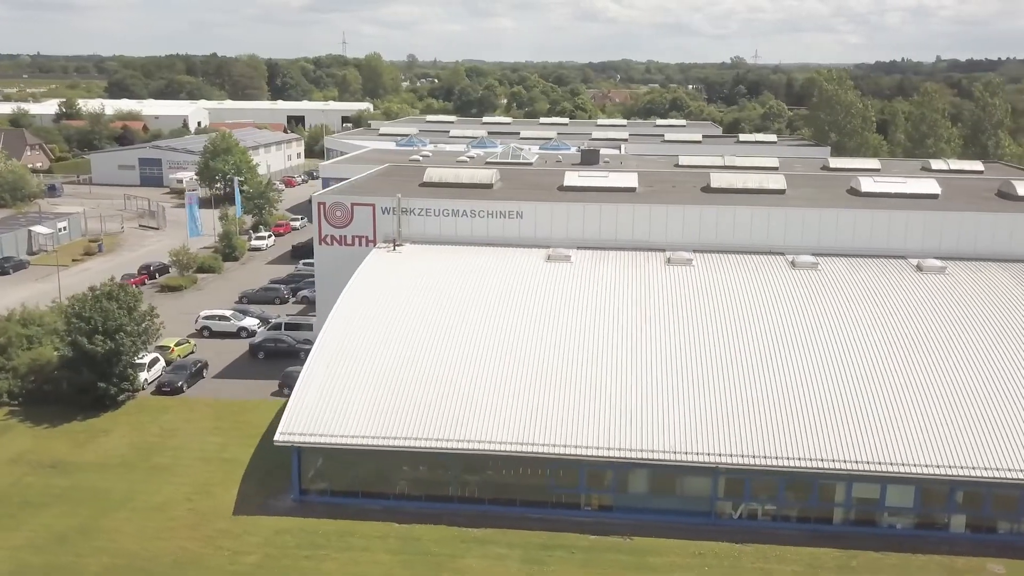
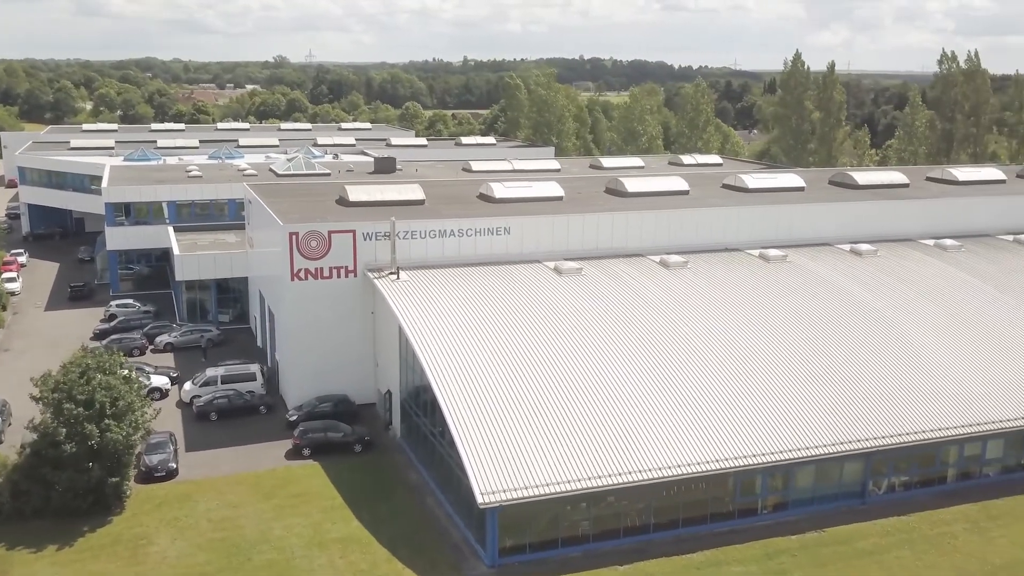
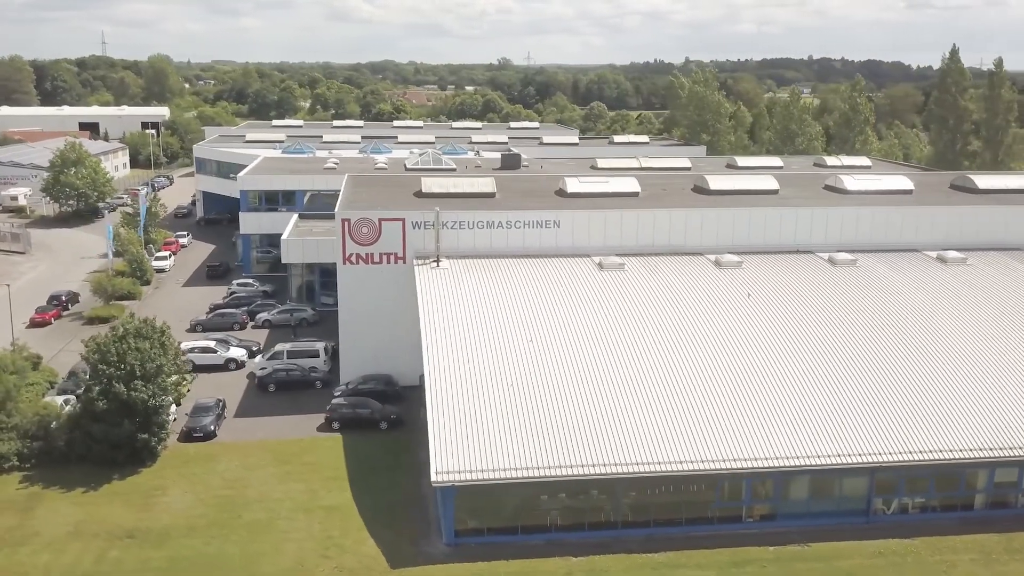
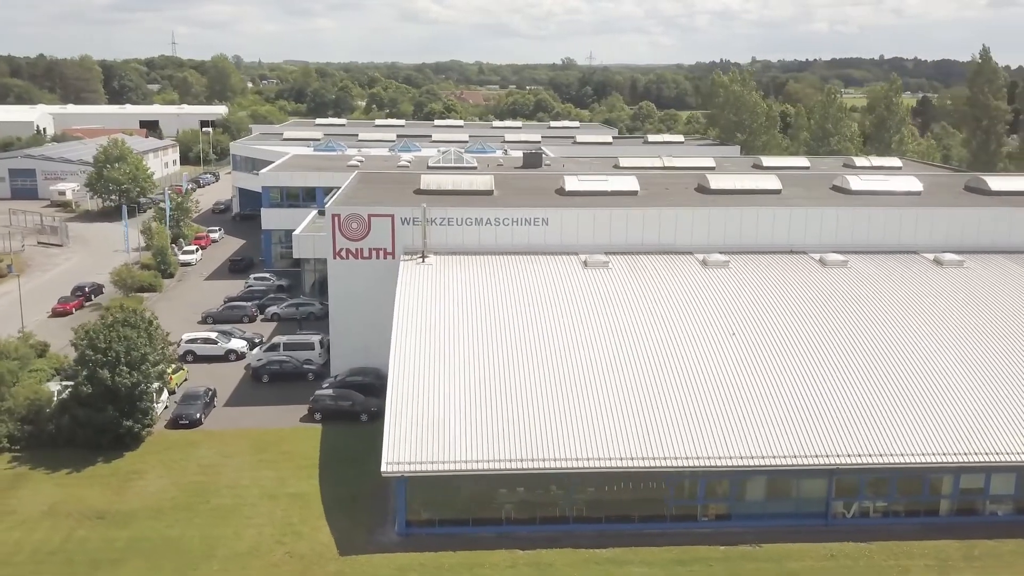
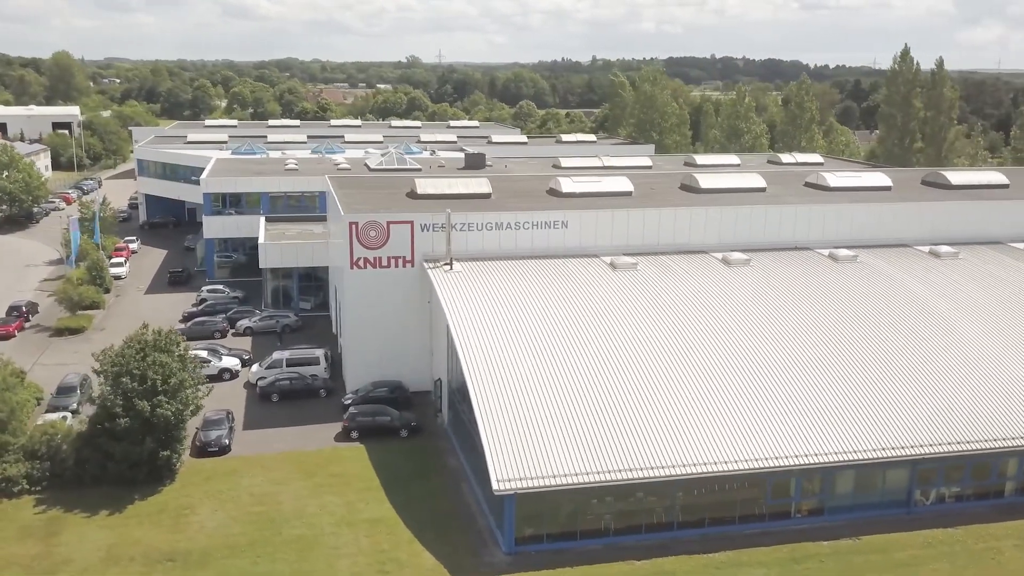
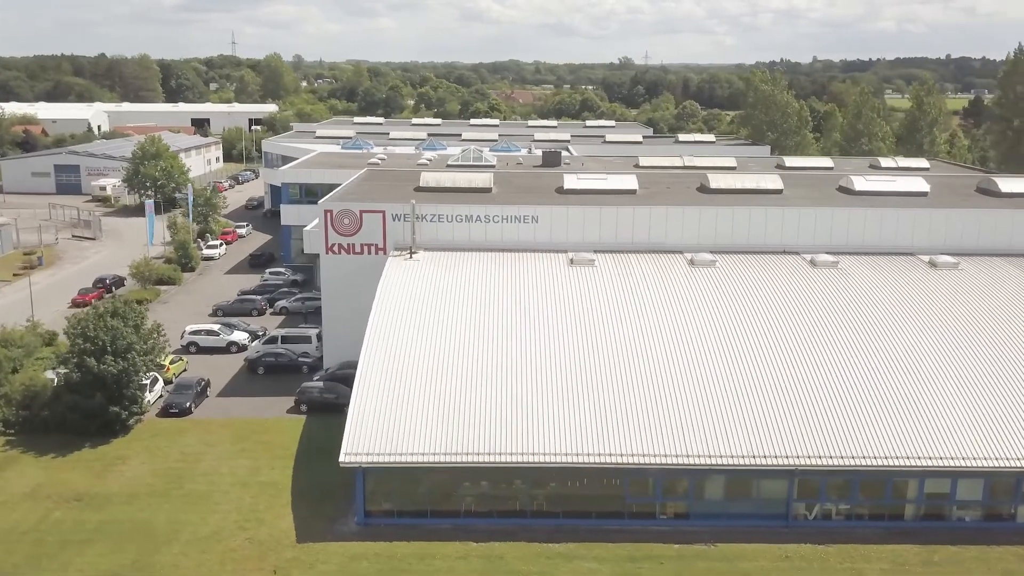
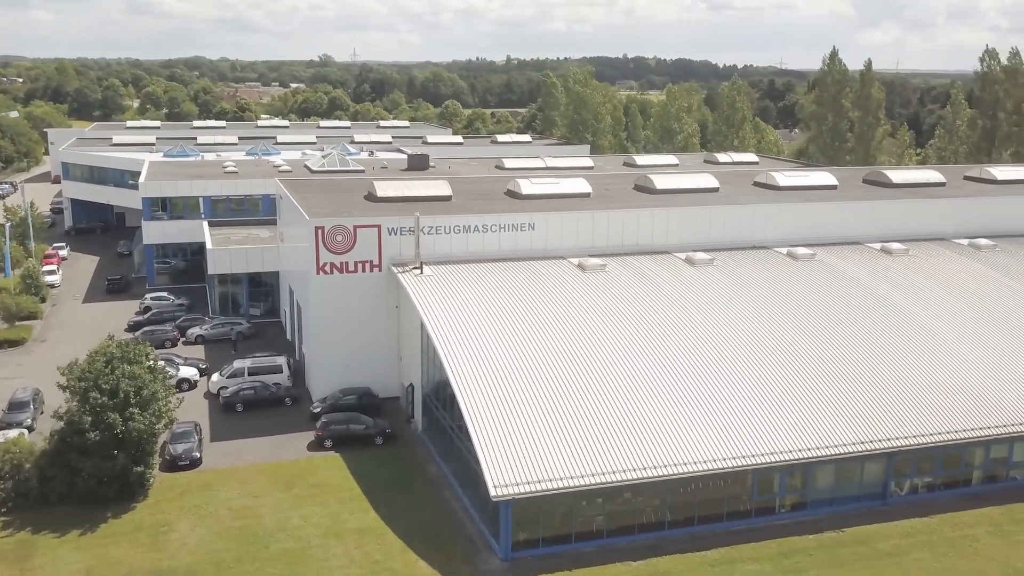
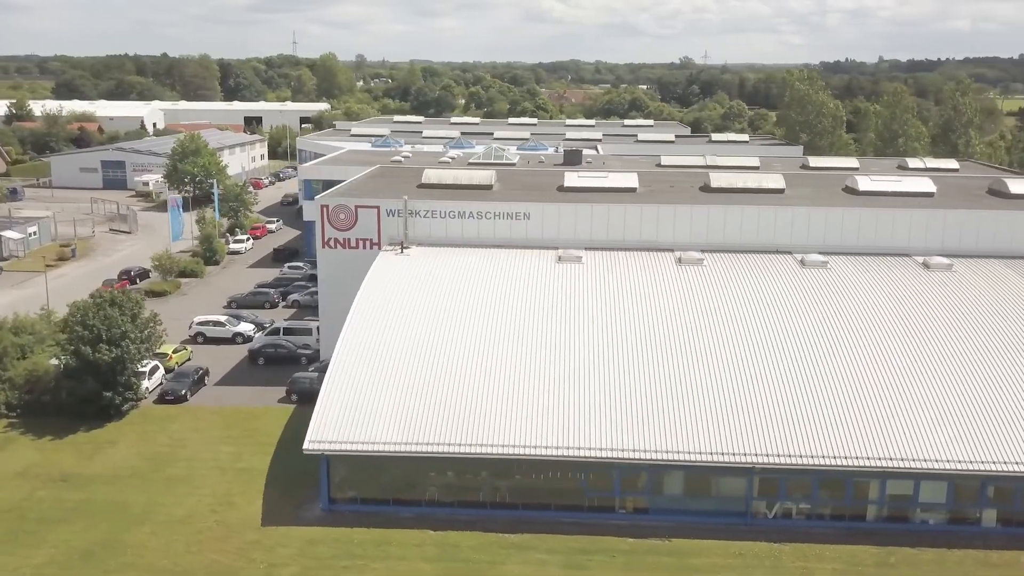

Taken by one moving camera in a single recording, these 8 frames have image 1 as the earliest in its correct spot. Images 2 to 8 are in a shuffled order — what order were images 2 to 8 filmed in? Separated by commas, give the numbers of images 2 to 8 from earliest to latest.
8, 6, 4, 3, 5, 7, 2
